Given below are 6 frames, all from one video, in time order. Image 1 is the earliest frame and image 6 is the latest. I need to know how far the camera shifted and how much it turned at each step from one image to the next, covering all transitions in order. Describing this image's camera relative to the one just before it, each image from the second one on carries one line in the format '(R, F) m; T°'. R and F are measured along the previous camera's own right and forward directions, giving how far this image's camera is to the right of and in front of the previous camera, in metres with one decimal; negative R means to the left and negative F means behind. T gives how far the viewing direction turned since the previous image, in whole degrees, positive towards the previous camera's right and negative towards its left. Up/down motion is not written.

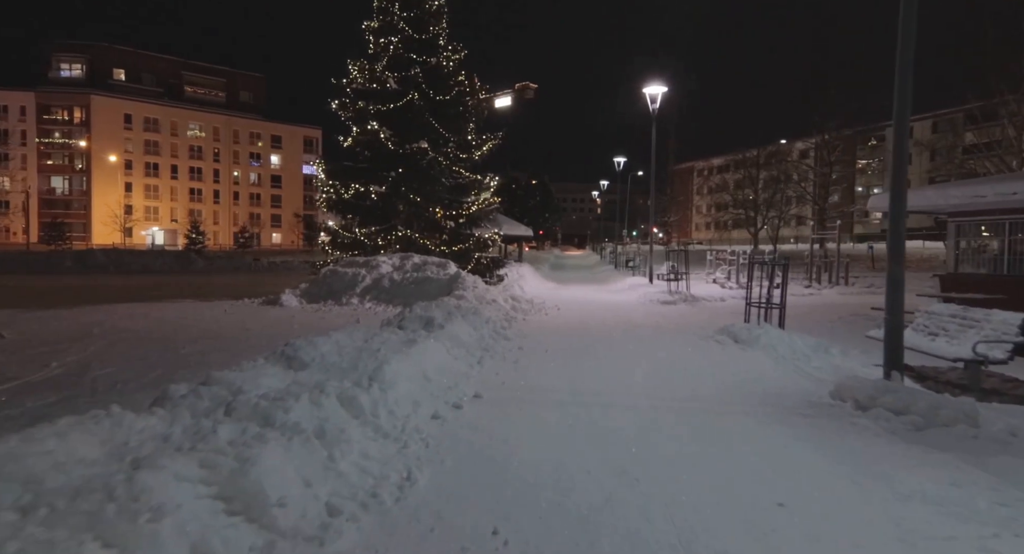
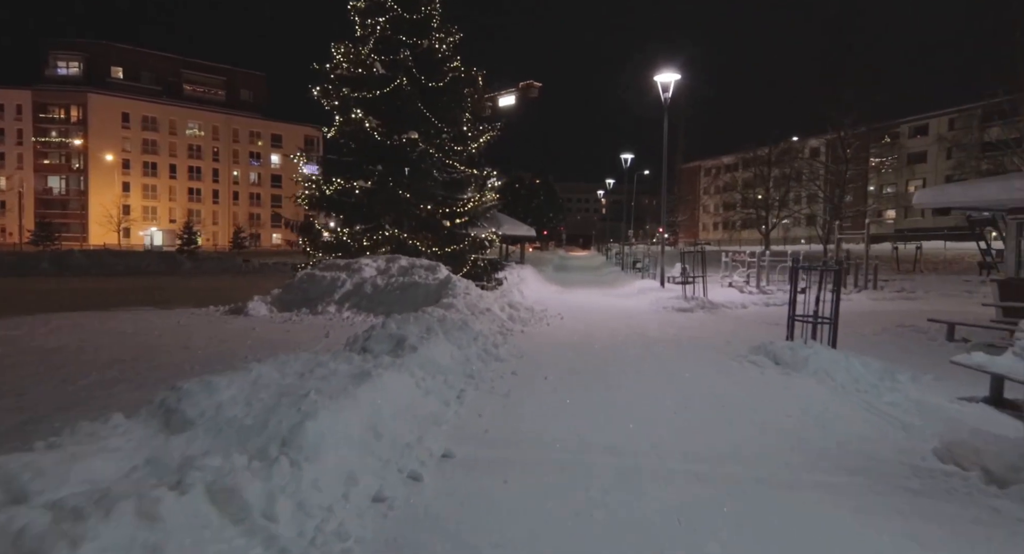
(+0.2, +1.6) m; 0°
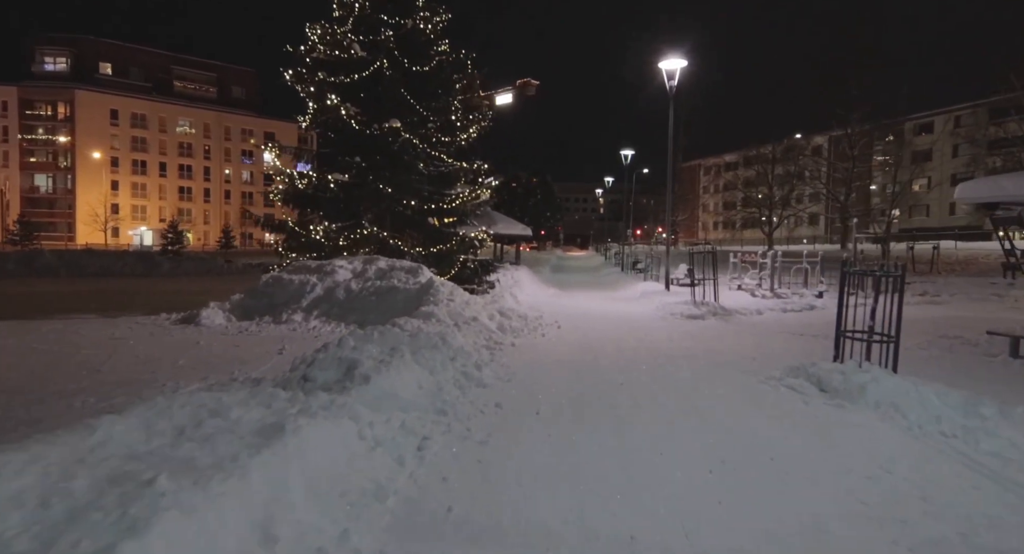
(+0.2, +1.5) m; 0°
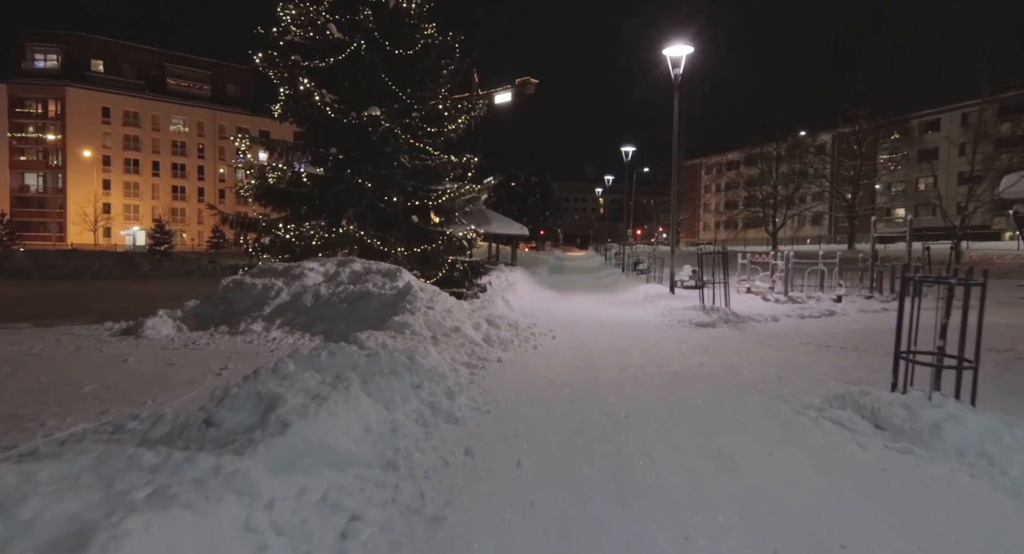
(+0.2, +1.3) m; 0°
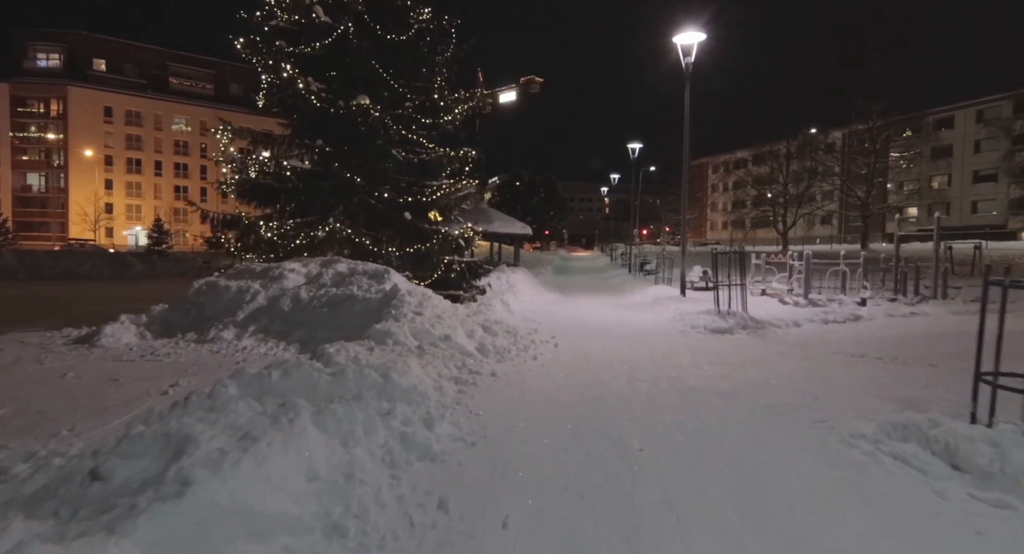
(+0.1, +1.0) m; -1°
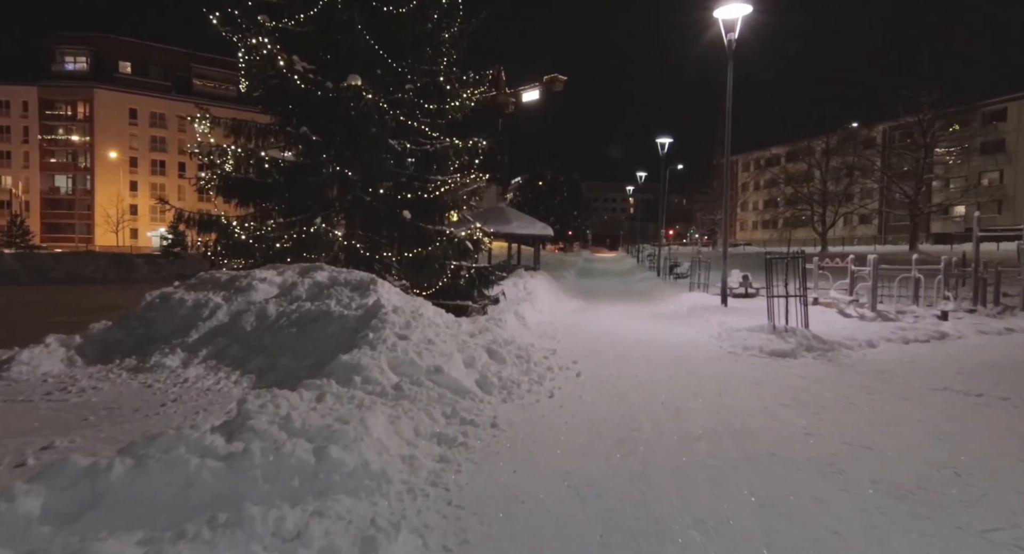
(+0.2, +1.9) m; -2°
